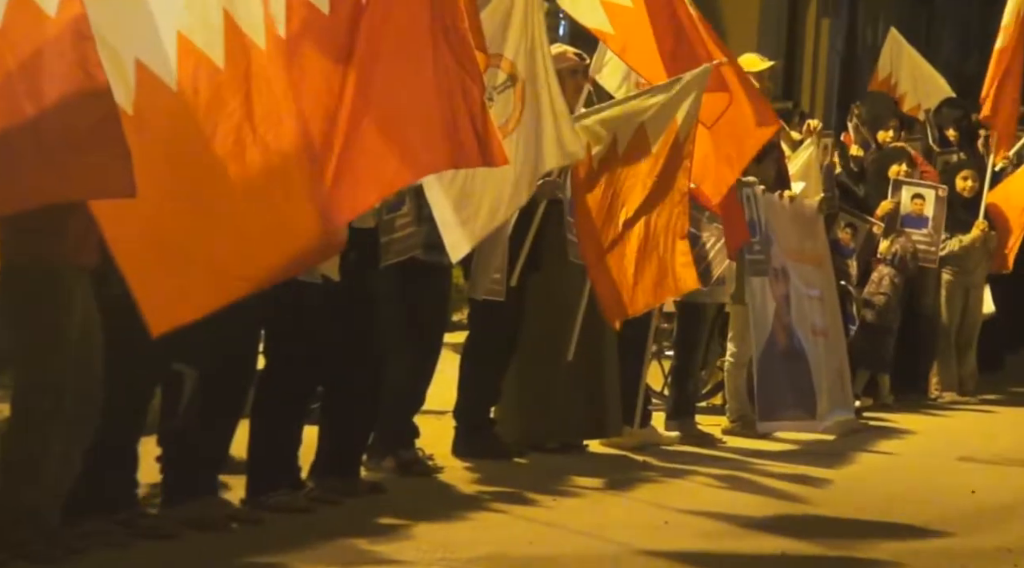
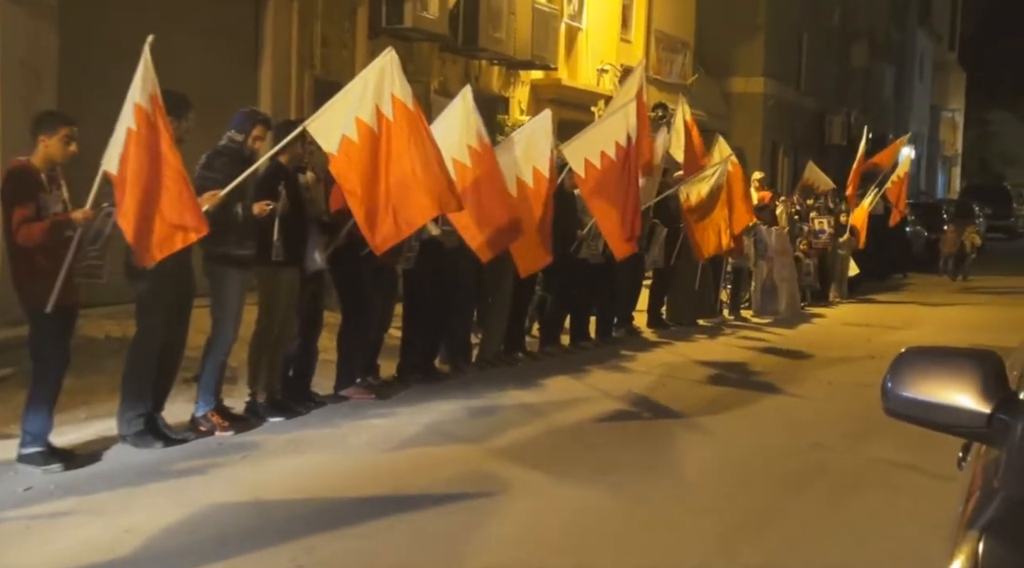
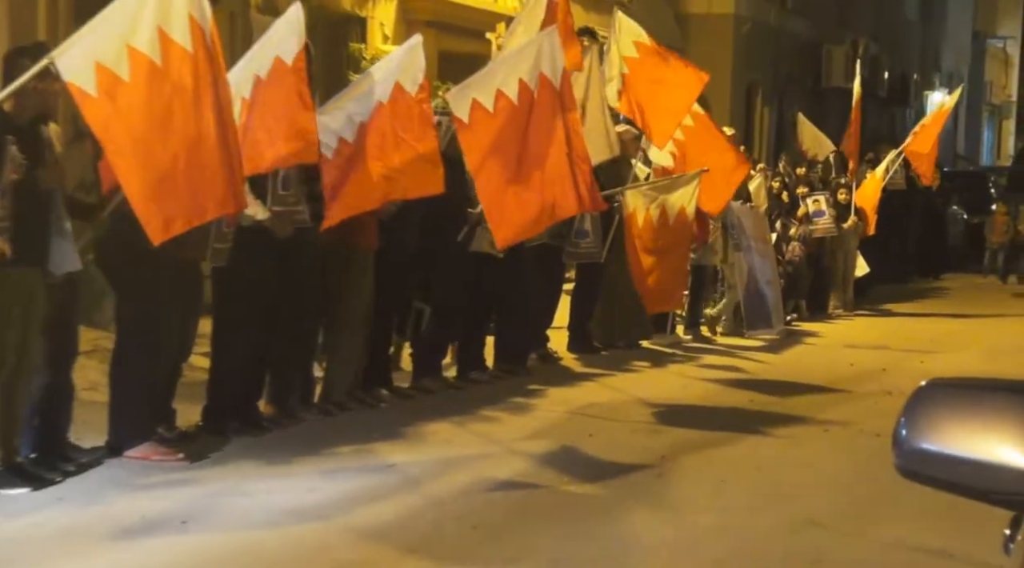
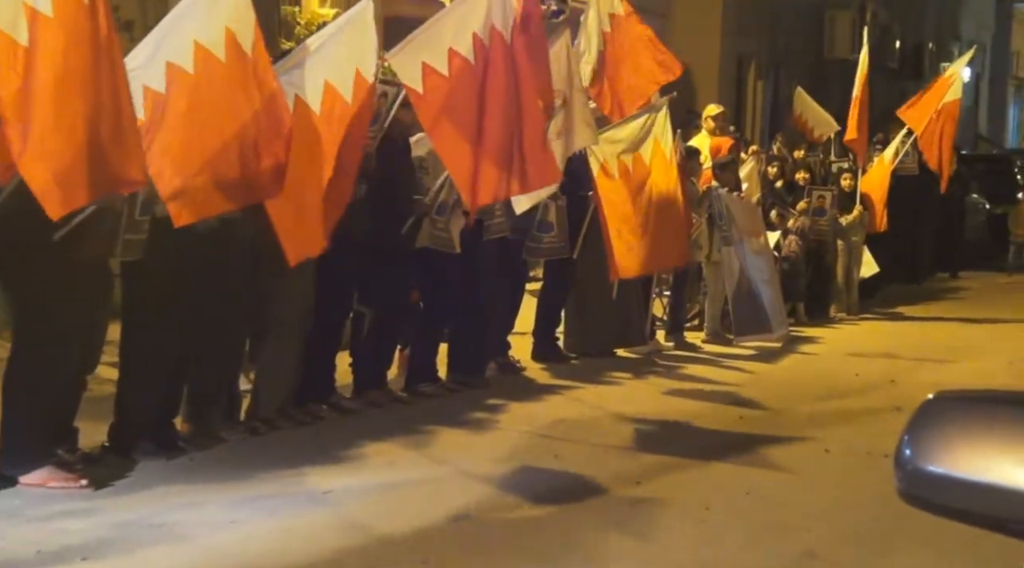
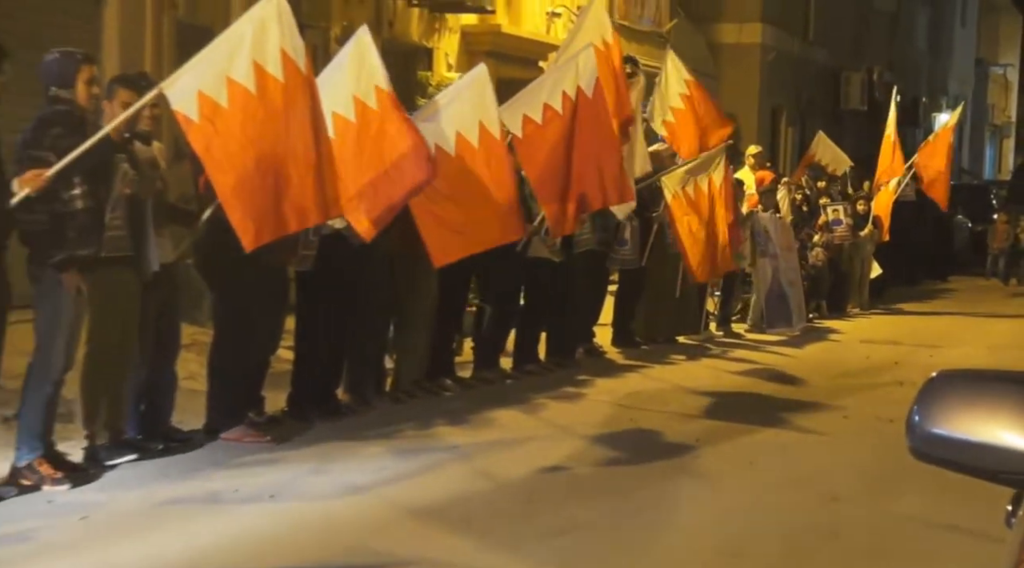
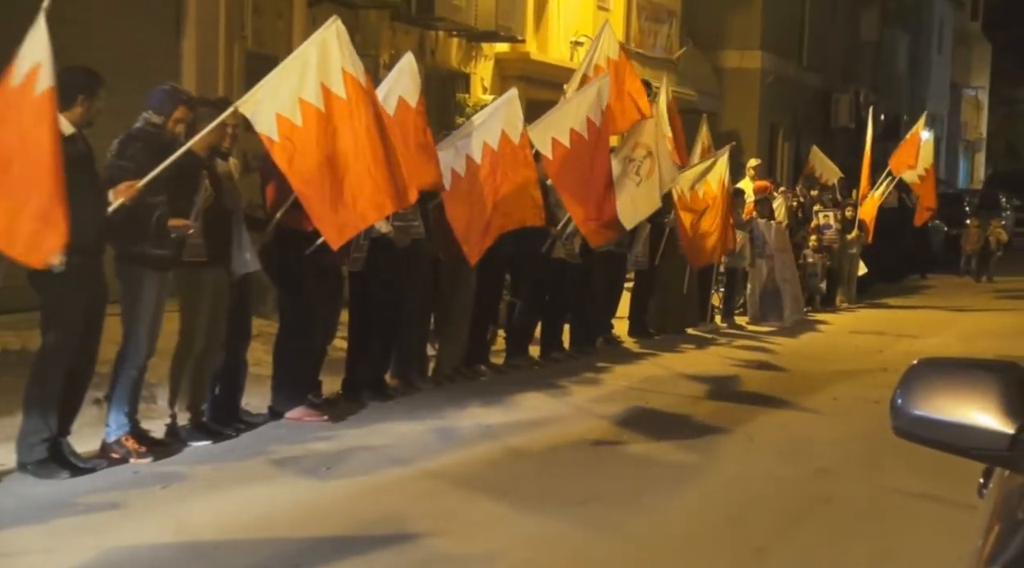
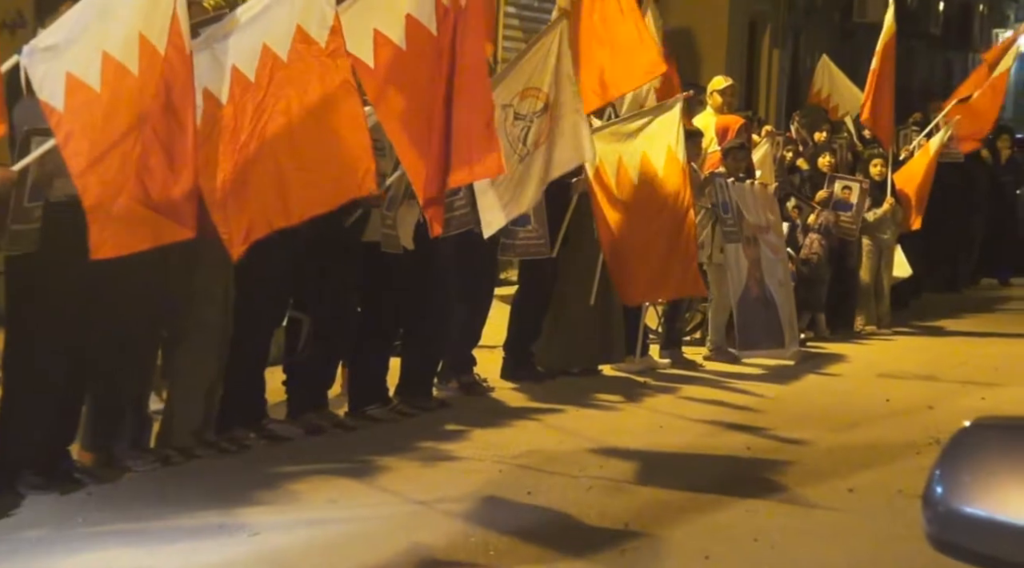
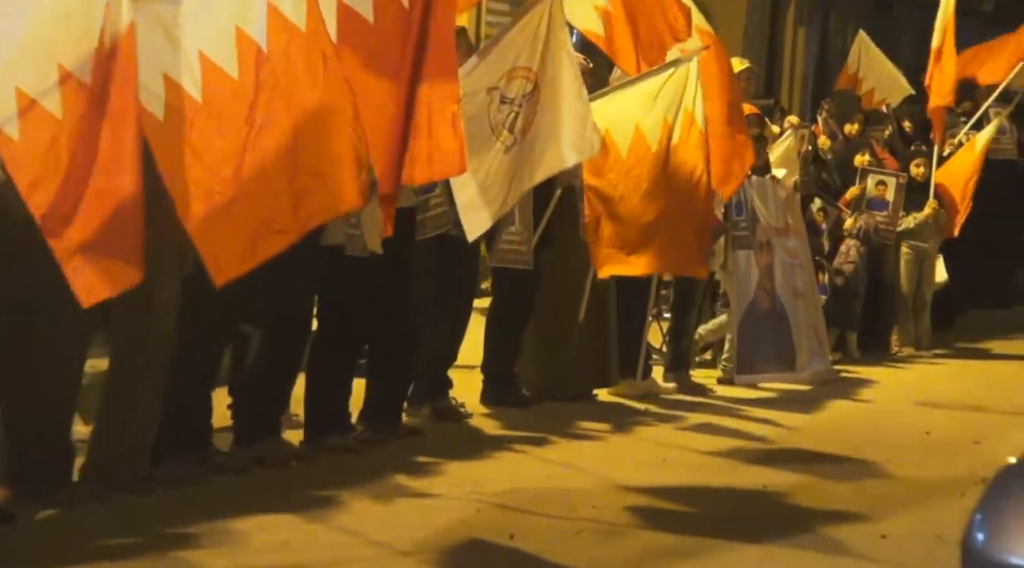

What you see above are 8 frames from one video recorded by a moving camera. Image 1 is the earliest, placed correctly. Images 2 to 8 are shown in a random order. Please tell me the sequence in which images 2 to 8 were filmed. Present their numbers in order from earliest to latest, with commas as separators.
8, 7, 4, 3, 5, 6, 2
